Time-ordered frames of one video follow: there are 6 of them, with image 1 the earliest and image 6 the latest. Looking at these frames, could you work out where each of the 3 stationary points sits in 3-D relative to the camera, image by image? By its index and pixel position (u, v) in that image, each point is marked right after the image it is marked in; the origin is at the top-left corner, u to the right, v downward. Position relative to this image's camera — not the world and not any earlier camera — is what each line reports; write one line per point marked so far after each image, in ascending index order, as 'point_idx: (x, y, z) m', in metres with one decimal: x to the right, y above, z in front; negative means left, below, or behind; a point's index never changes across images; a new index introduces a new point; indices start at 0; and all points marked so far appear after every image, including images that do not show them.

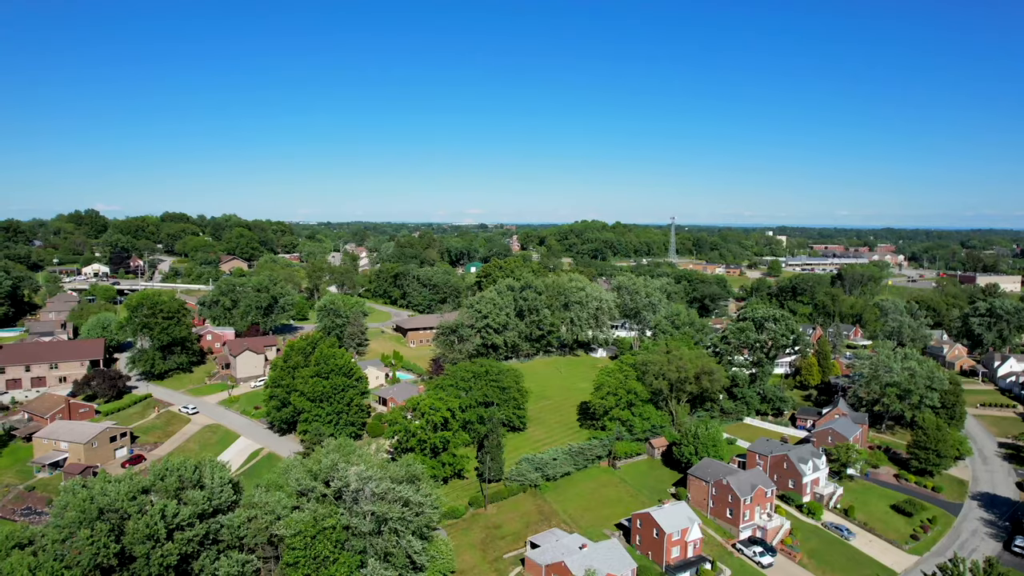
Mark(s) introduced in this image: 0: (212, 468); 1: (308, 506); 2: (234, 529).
0: (-9.5, -5.7, +17.2) m
1: (-6.2, -6.6, +16.5) m
2: (-8.1, -7.0, +16.0) m
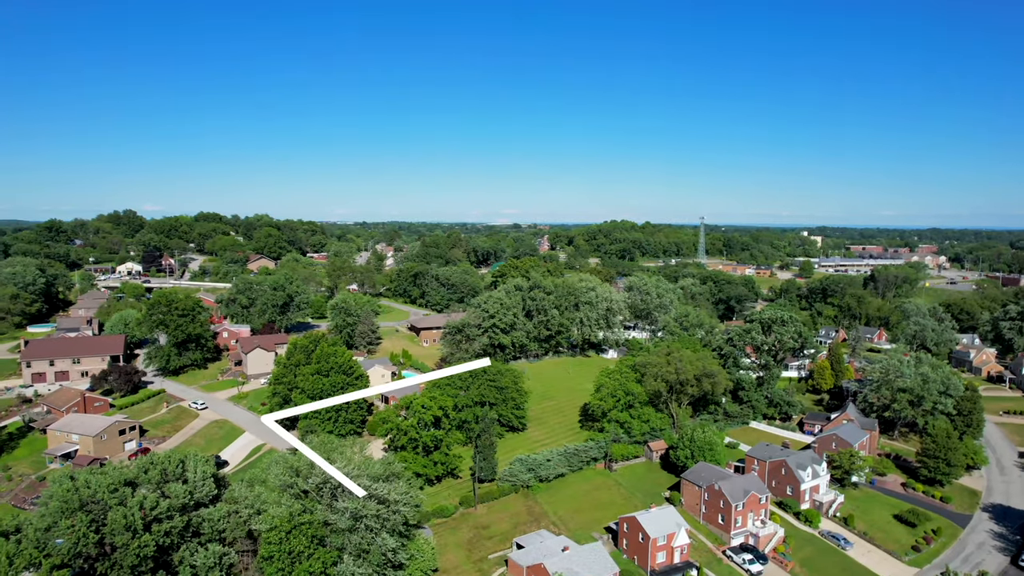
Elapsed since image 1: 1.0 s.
0: (-10.2, -5.6, +17.6) m
1: (-7.0, -6.5, +16.7) m
2: (-8.9, -7.0, +16.3) m
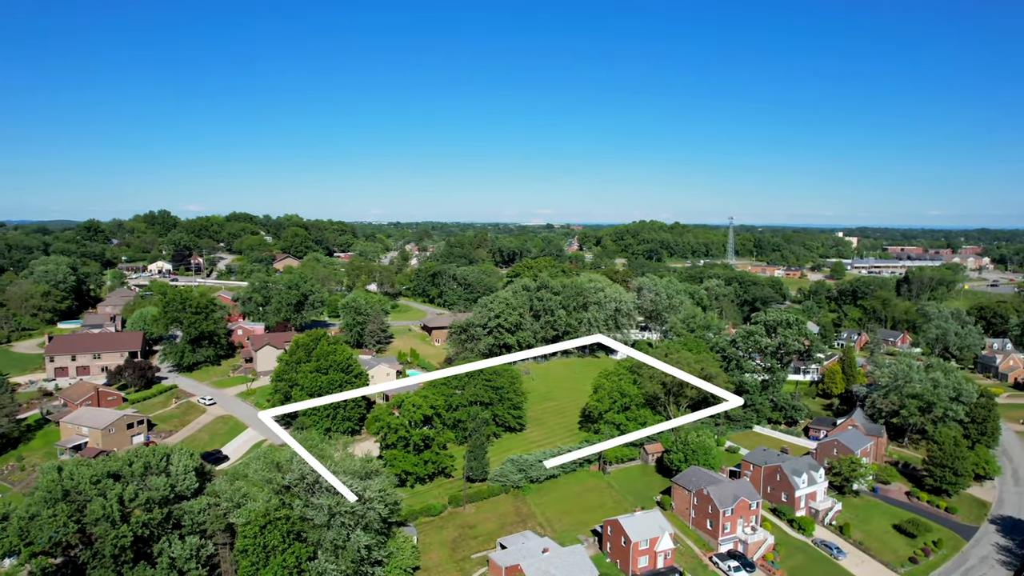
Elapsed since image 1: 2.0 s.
0: (-10.9, -5.5, +18.0) m
1: (-7.8, -6.5, +17.0) m
2: (-9.7, -6.9, +16.6) m
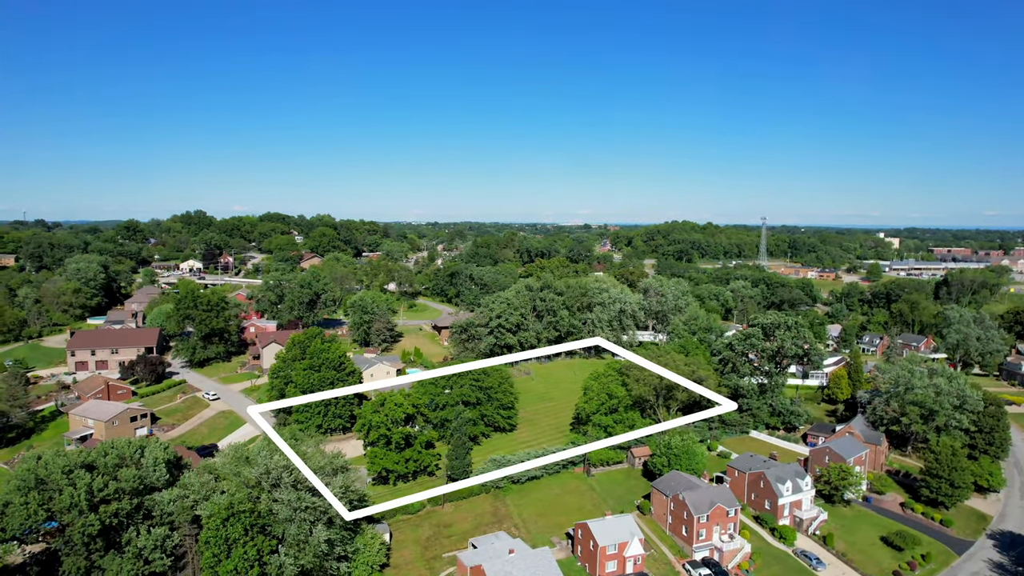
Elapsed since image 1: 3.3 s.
0: (-12.1, -5.5, +18.6) m
1: (-9.0, -6.4, +17.4) m
2: (-11.0, -6.8, +17.1) m
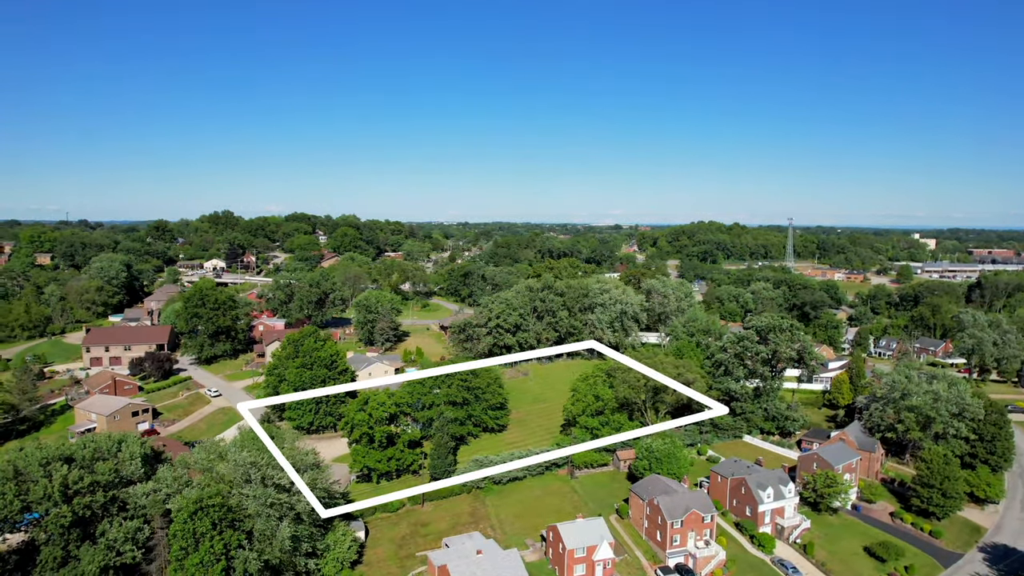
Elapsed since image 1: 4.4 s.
0: (-13.2, -5.4, +19.1) m
1: (-10.1, -6.4, +17.8) m
2: (-12.1, -6.8, +17.6) m
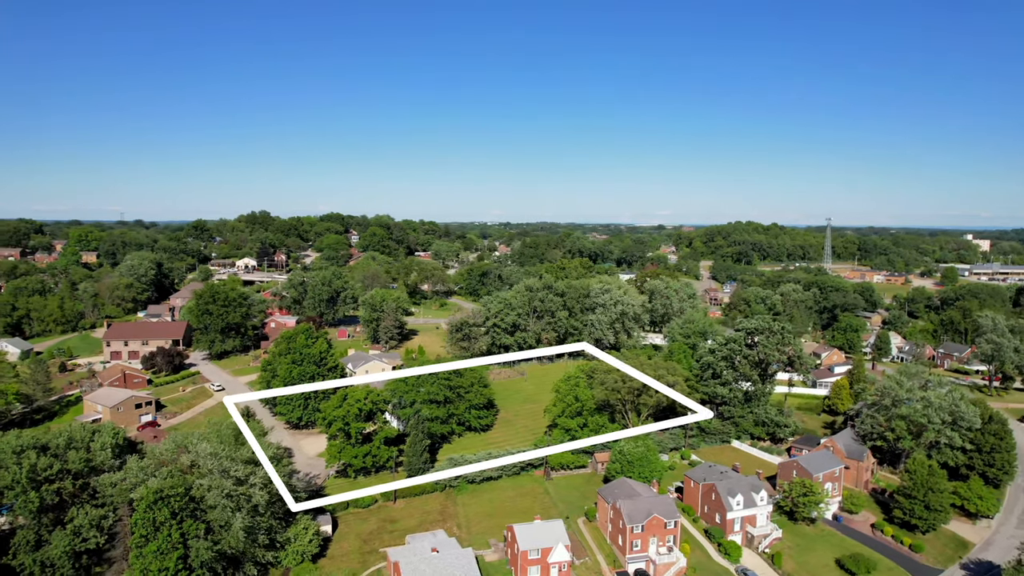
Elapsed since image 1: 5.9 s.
0: (-14.7, -5.3, +19.9) m
1: (-11.7, -6.3, +18.4) m
2: (-13.7, -6.7, +18.3) m
